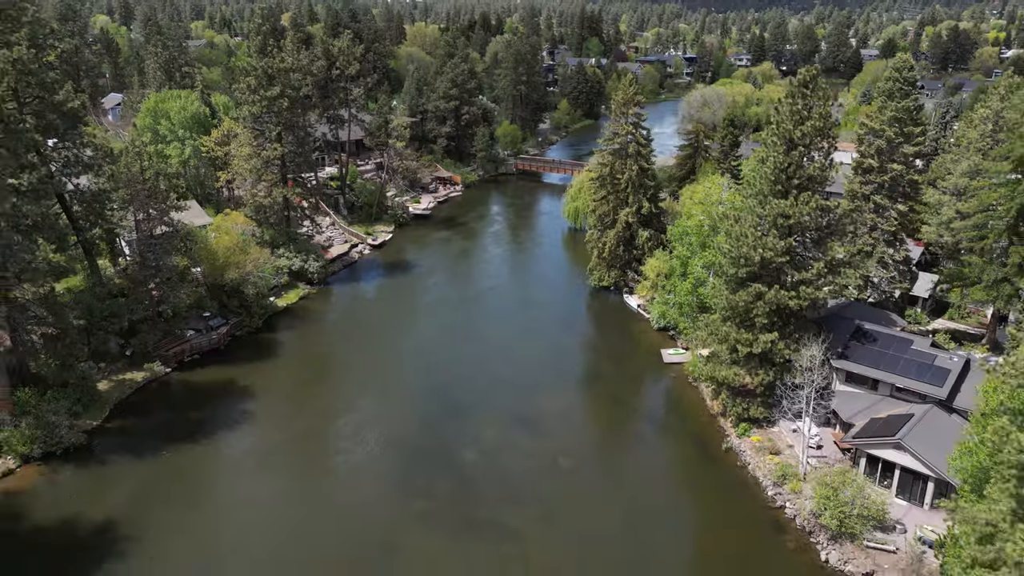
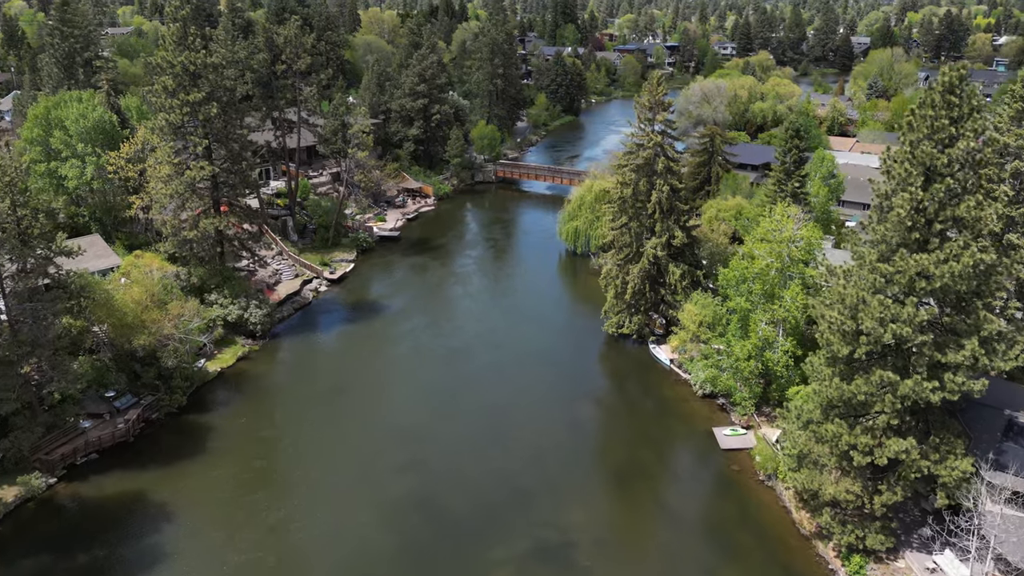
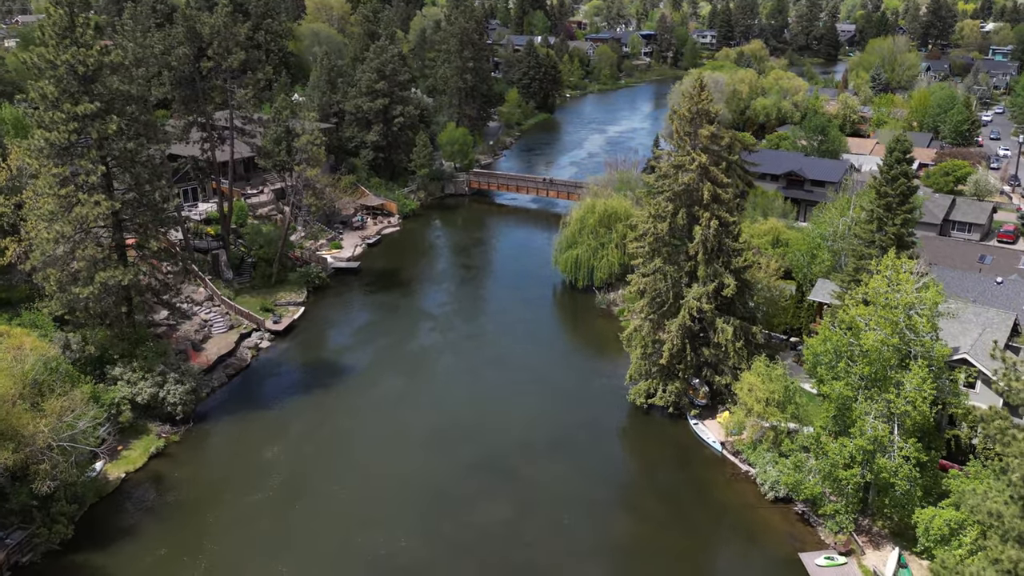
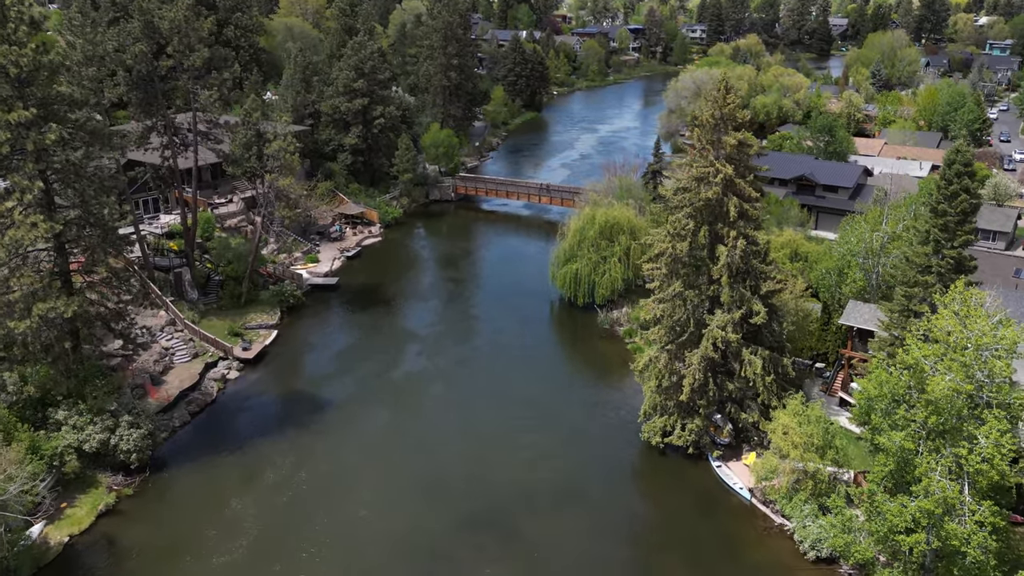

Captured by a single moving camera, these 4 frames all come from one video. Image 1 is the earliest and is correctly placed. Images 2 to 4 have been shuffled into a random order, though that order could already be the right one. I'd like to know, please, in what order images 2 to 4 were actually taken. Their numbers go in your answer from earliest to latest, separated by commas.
2, 3, 4
